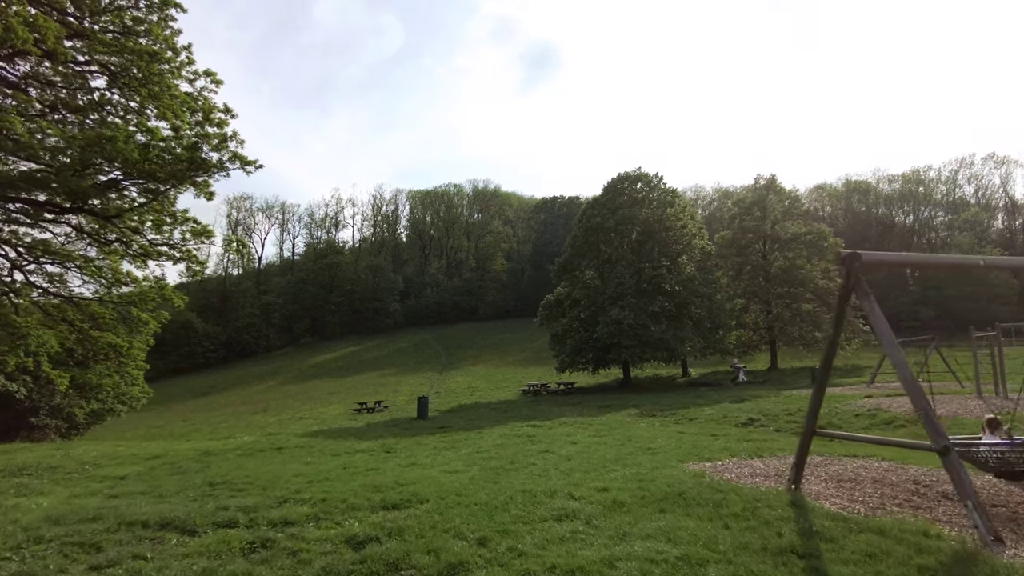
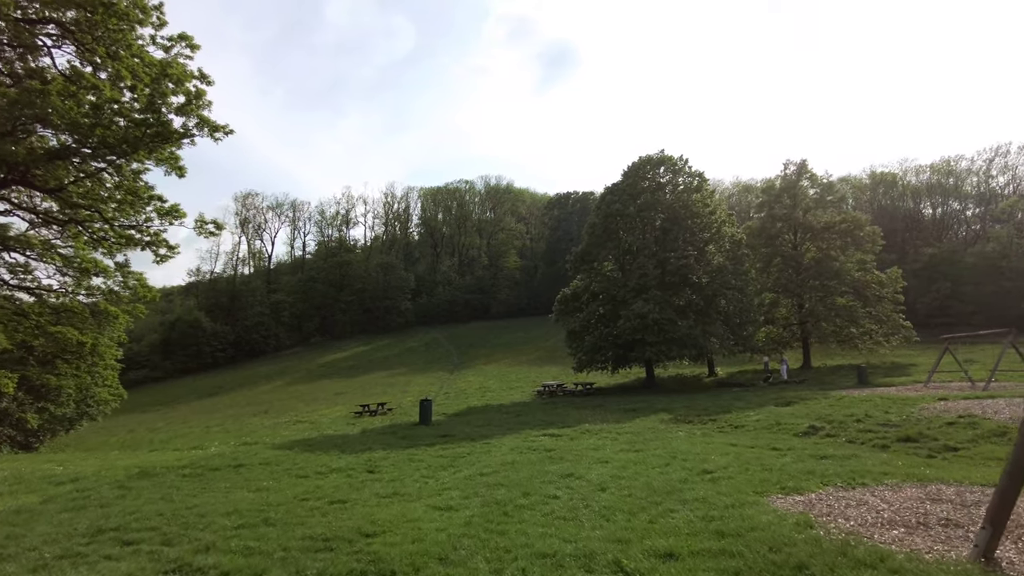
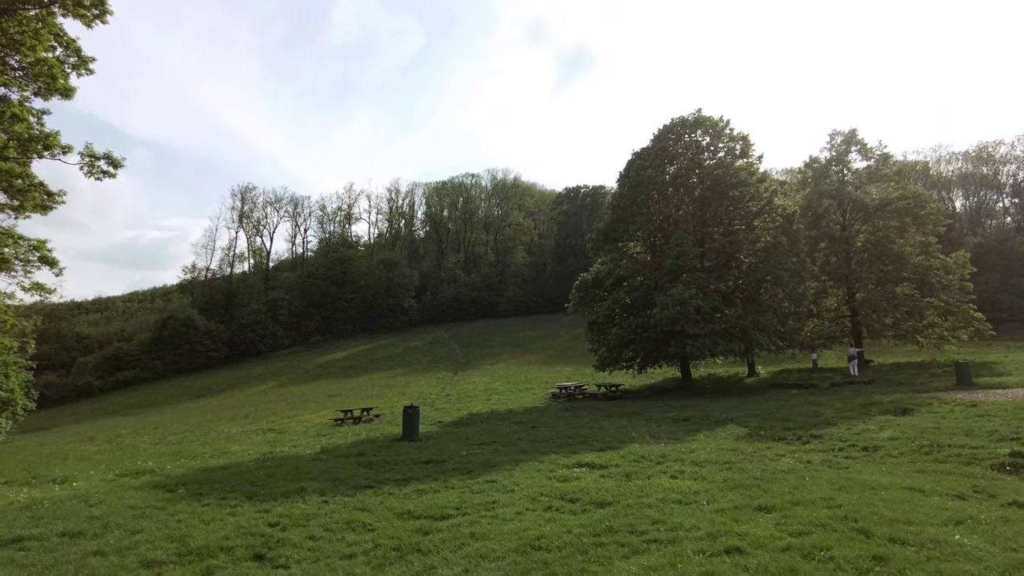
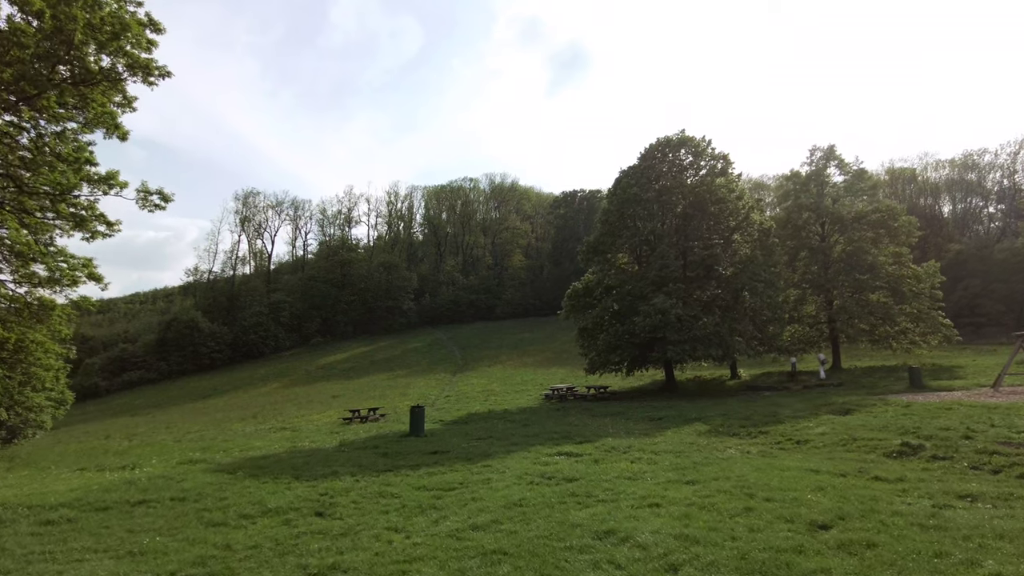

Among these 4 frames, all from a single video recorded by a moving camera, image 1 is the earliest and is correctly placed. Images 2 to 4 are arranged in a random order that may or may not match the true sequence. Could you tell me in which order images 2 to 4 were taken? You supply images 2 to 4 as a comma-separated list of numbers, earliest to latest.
2, 4, 3
